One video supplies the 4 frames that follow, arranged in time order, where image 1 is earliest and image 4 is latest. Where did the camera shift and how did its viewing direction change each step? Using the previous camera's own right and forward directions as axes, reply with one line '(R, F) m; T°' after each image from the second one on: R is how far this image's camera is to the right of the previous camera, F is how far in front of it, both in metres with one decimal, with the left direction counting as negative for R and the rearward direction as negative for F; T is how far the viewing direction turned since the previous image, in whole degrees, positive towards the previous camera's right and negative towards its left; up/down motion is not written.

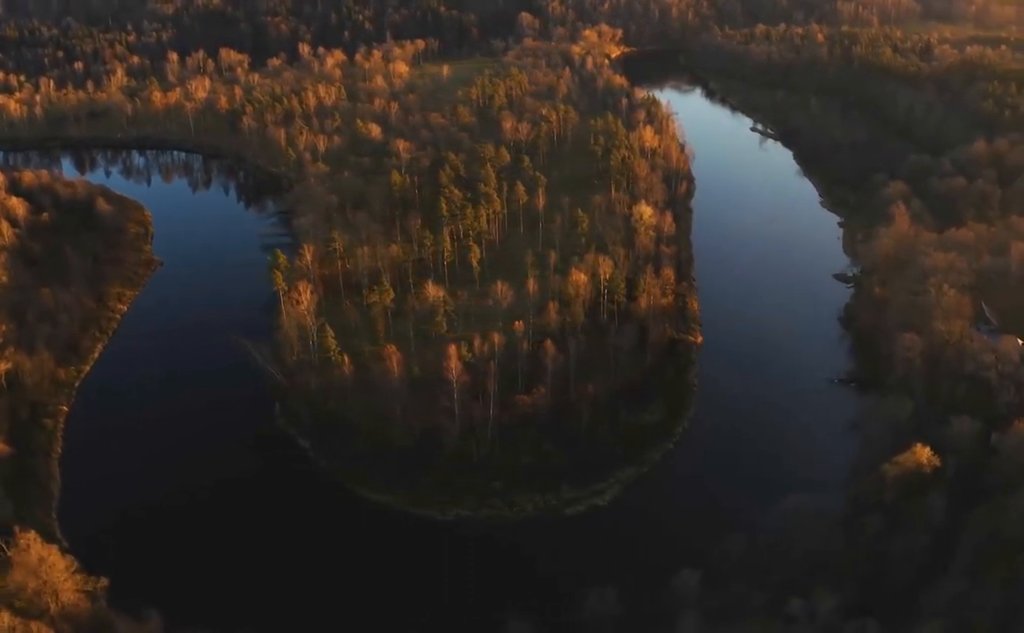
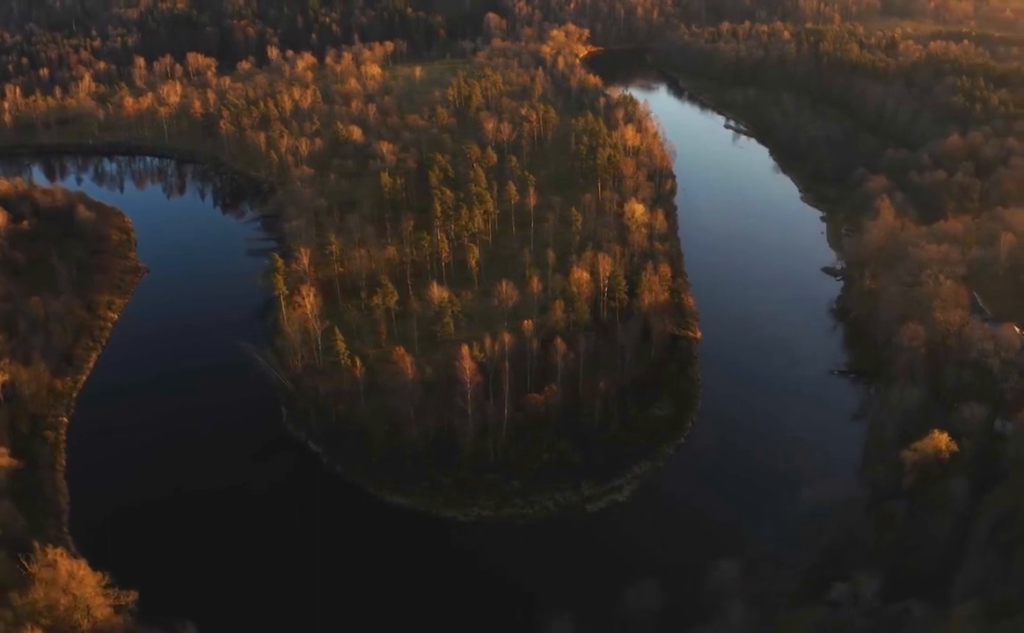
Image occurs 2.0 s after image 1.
(-1.0, +0.2) m; +2°
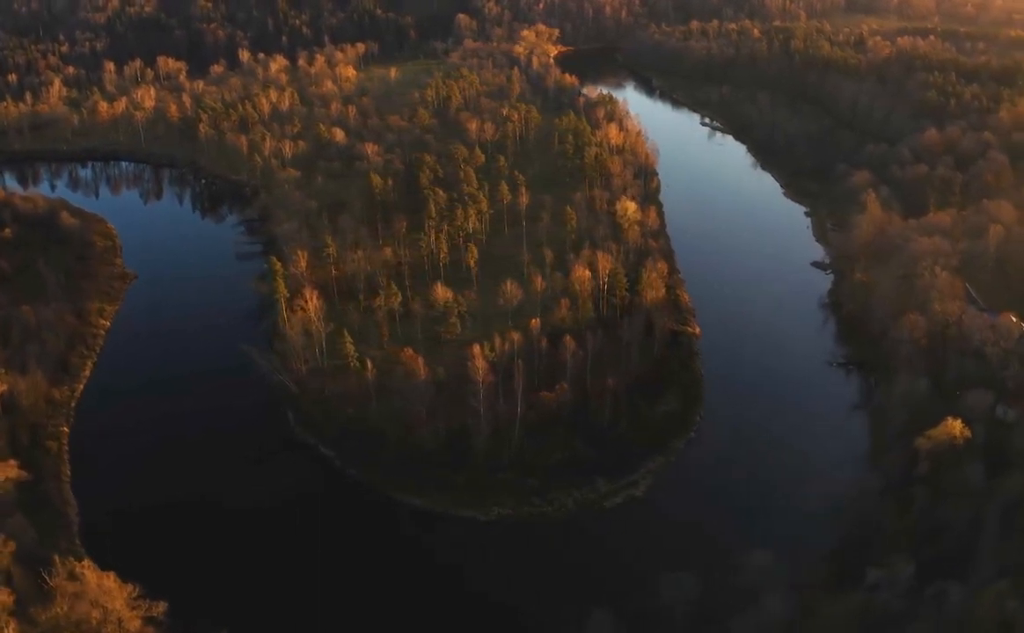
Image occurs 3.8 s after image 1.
(-0.9, +0.1) m; +2°
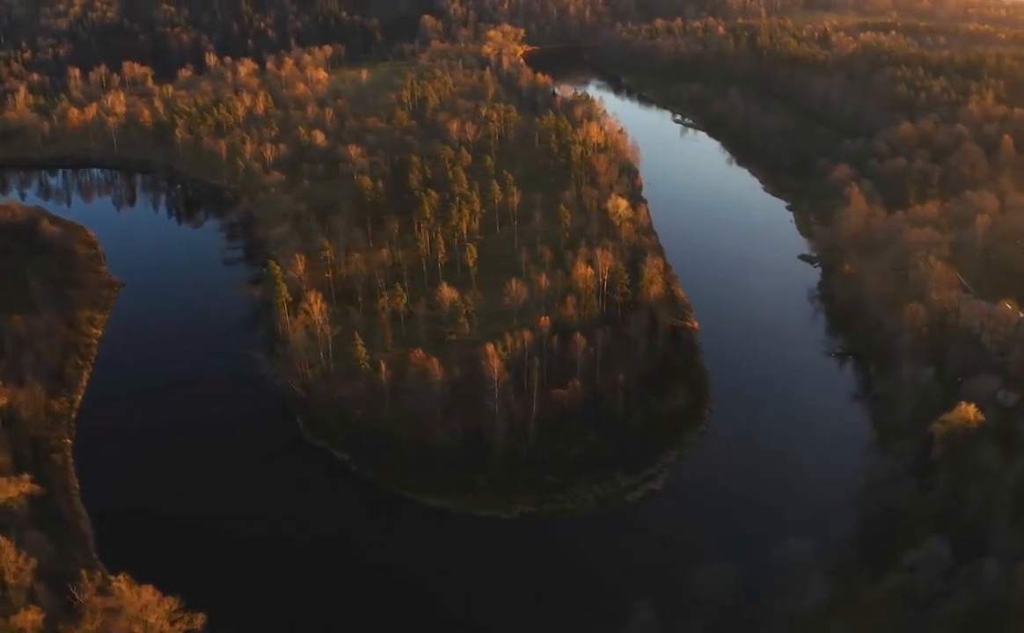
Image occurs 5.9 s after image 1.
(-1.0, +0.1) m; +2°
